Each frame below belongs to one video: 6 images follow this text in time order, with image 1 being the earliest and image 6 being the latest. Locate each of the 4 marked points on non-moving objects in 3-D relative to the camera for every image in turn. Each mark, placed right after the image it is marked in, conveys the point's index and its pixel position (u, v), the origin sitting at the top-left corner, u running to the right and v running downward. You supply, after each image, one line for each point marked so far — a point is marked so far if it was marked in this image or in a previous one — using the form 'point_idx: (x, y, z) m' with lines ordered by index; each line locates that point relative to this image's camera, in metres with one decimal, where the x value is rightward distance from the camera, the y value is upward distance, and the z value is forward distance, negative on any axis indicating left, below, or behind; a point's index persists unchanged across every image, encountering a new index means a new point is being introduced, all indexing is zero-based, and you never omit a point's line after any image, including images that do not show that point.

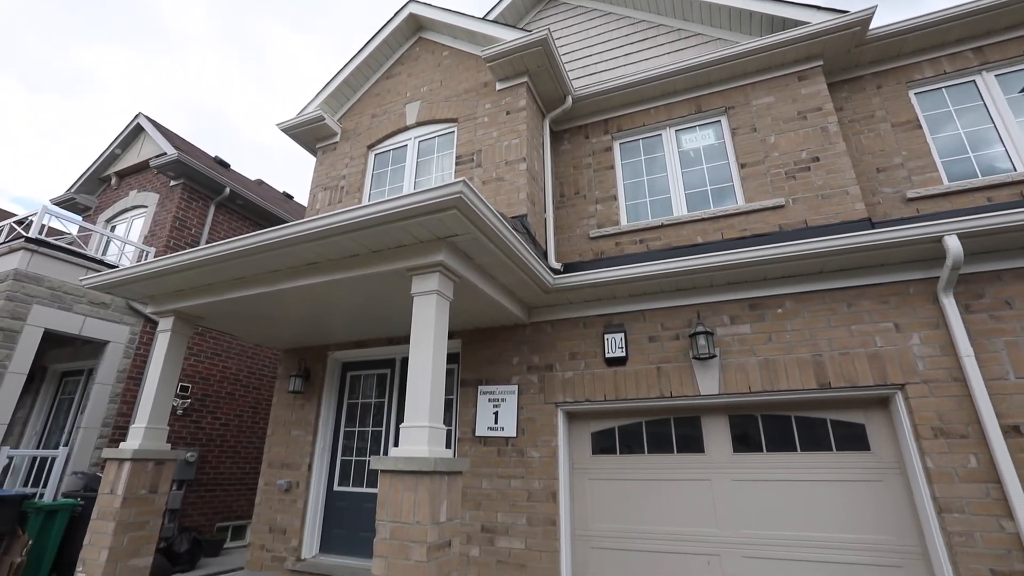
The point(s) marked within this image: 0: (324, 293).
0: (-1.5, 0.0, +4.1) m
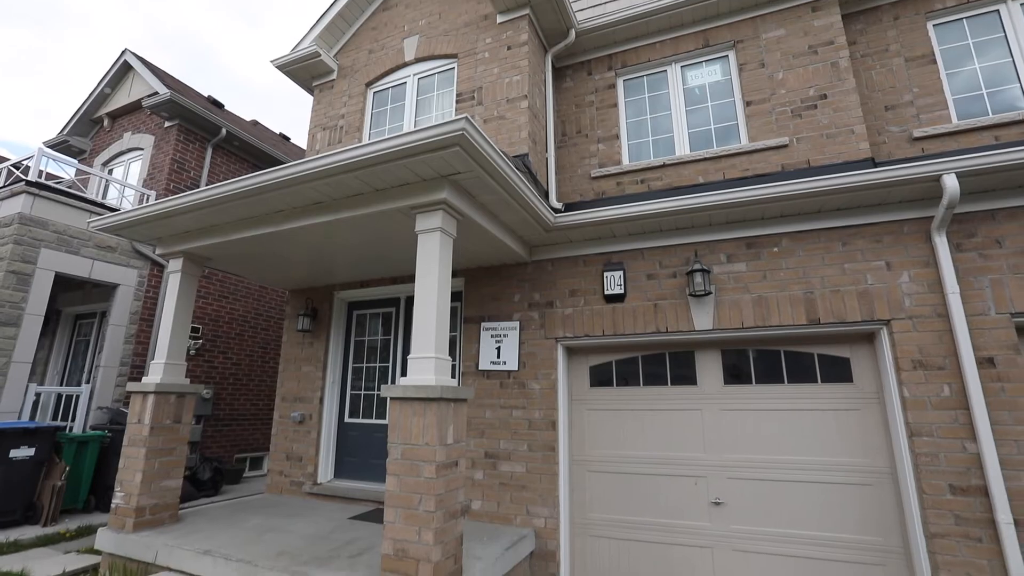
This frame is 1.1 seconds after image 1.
0: (-1.5, +0.5, +4.1) m
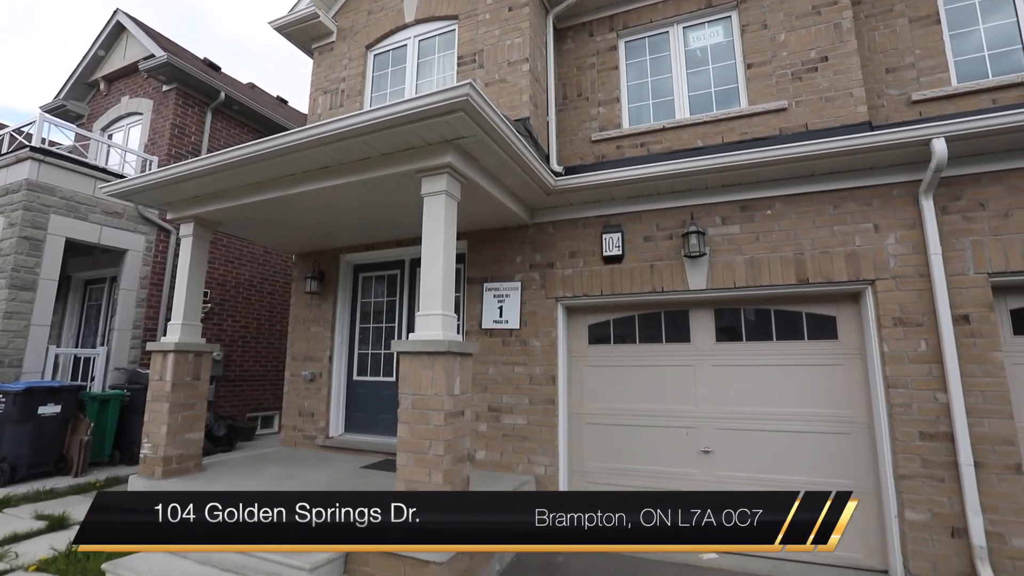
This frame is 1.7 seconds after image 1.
0: (-1.5, +0.8, +4.3) m
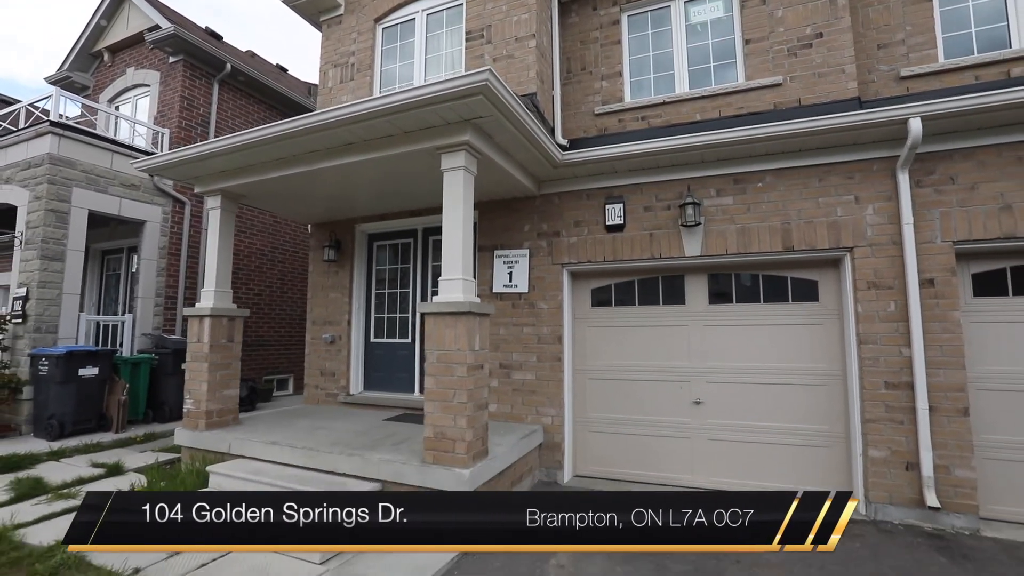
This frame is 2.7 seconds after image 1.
0: (-1.4, +1.1, +4.5) m
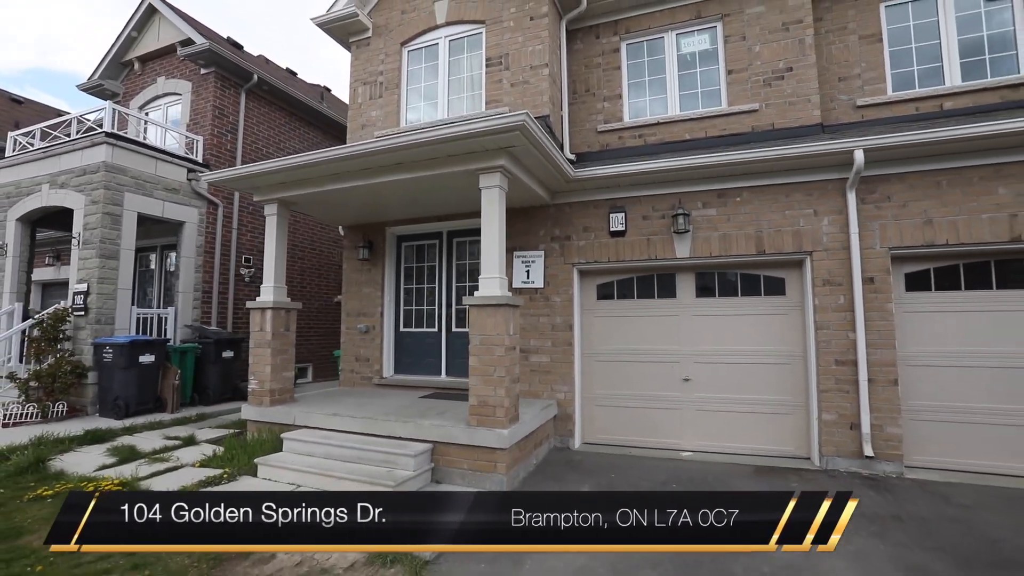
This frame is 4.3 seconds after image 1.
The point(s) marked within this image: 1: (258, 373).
0: (-1.2, +1.1, +5.4) m
1: (-2.9, -1.0, +5.6) m
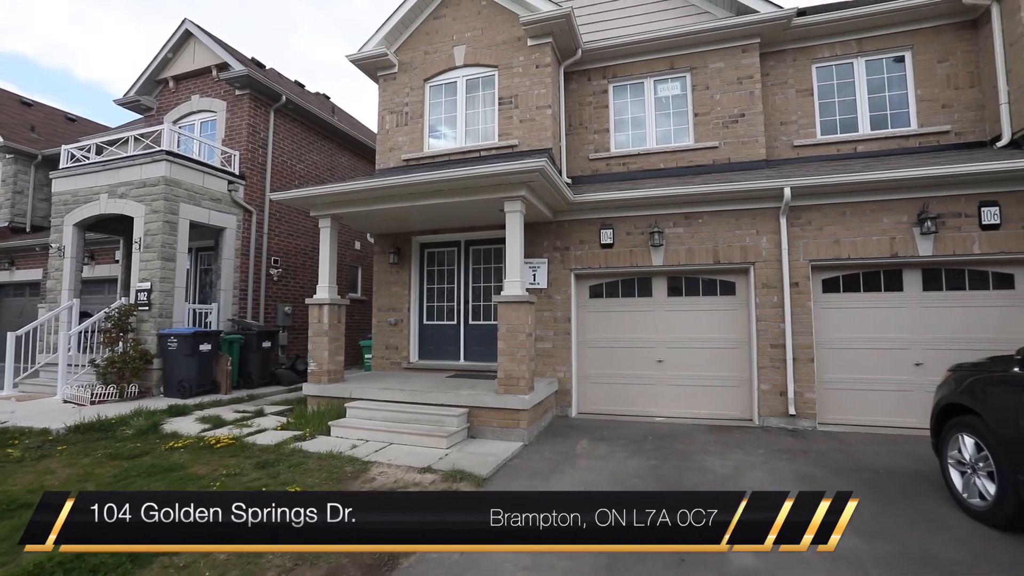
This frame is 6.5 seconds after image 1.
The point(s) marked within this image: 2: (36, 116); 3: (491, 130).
0: (-1.0, +1.1, +6.7) m
1: (-2.7, -1.0, +6.9) m
2: (-15.1, +5.4, +15.6) m
3: (-0.3, +2.6, +8.1) m
